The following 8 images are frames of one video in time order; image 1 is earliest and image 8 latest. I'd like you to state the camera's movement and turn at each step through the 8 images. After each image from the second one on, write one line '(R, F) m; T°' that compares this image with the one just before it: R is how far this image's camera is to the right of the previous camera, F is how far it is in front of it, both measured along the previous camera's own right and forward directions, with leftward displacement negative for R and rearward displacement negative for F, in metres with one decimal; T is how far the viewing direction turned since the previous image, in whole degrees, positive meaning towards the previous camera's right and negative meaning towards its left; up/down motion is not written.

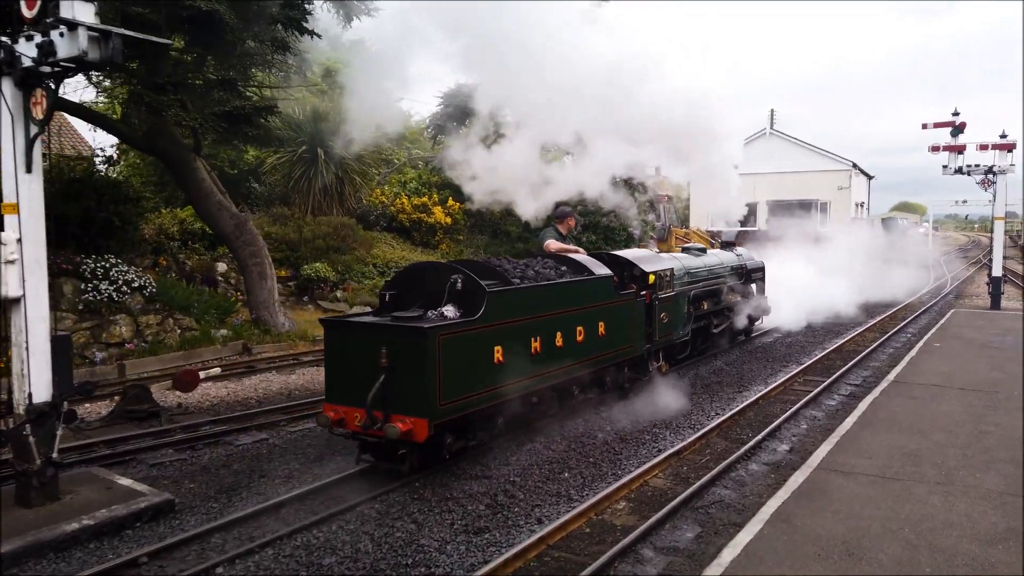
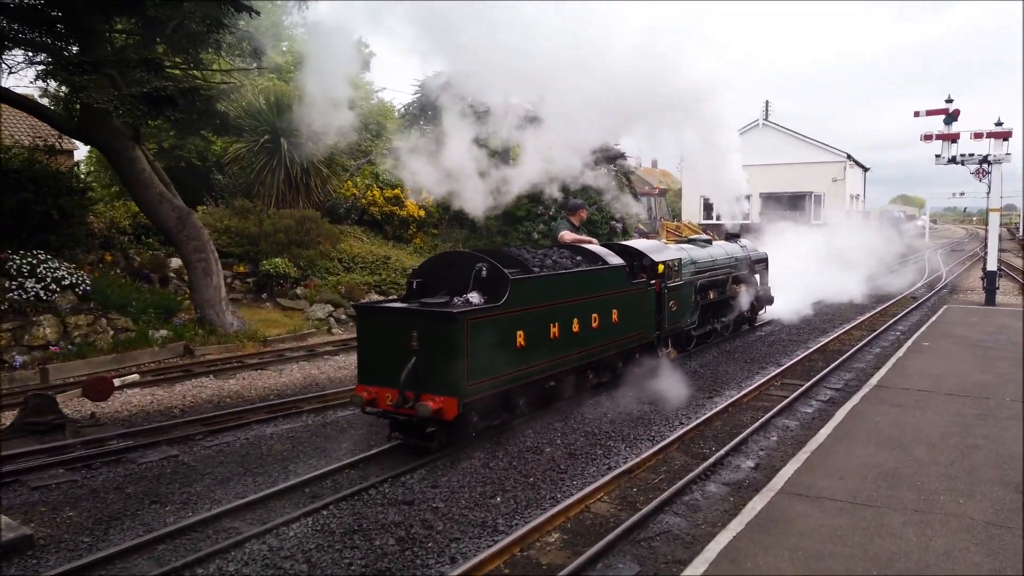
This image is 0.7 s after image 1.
(+0.4, +0.6) m; 0°
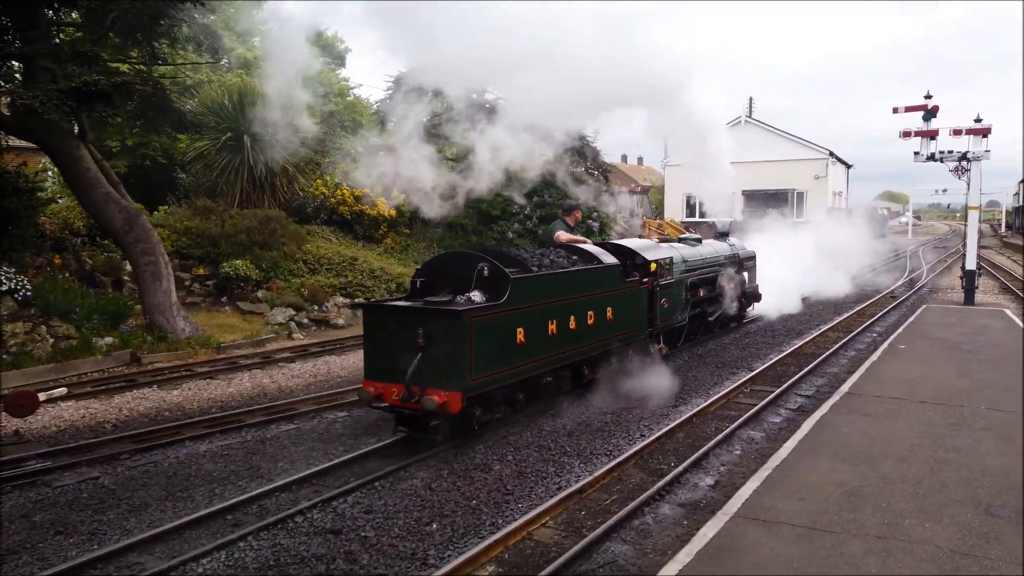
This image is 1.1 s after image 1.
(+0.3, +0.3) m; +1°
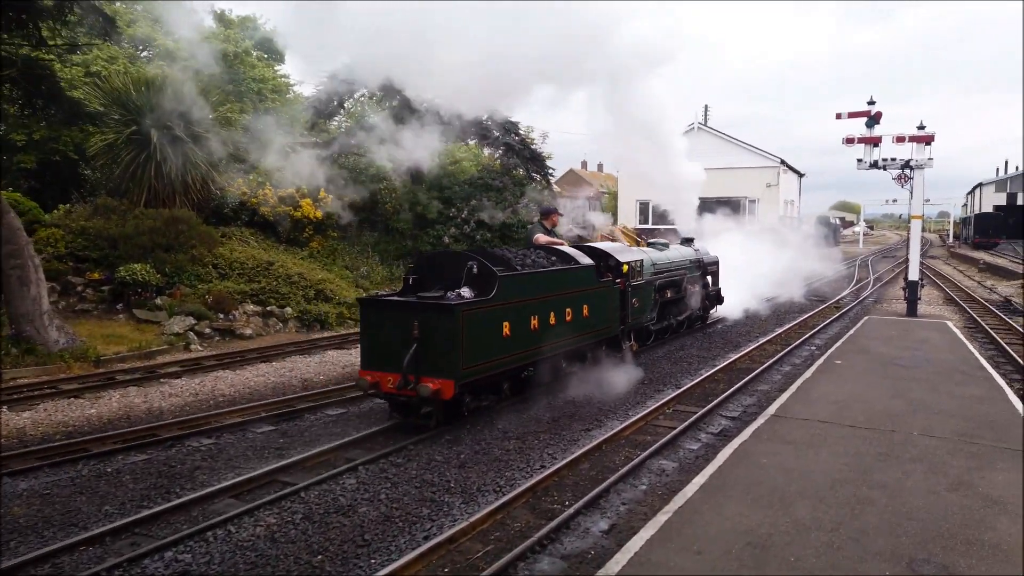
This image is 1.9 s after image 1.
(+0.6, +0.7) m; +3°
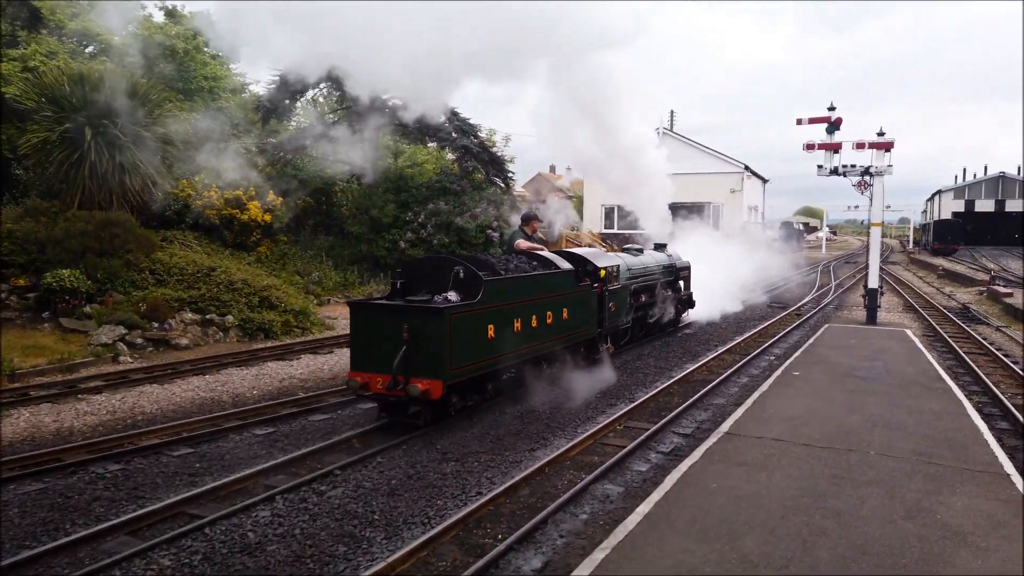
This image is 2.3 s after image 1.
(+0.2, +0.4) m; +2°
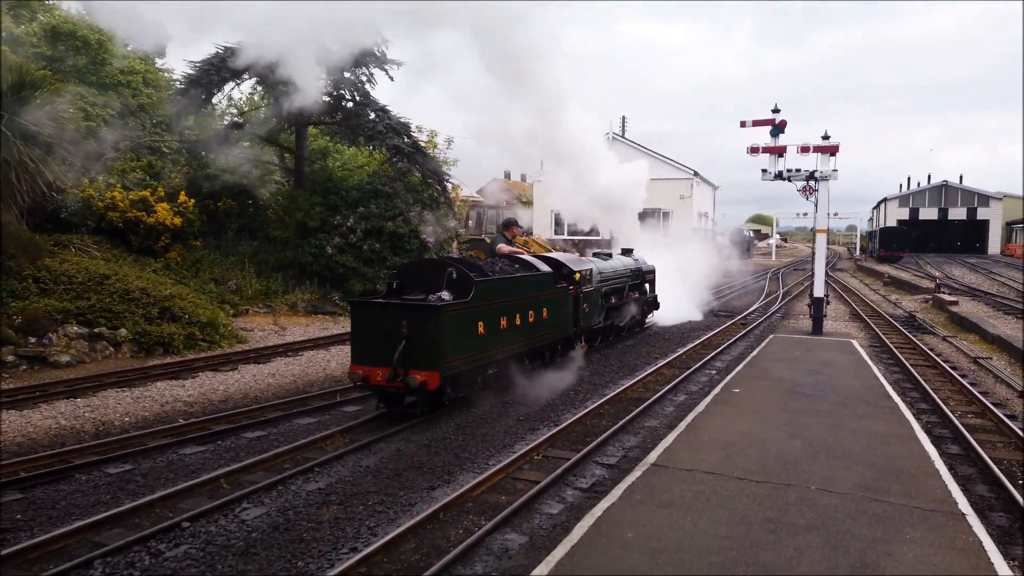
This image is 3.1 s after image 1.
(+0.4, +0.8) m; +3°
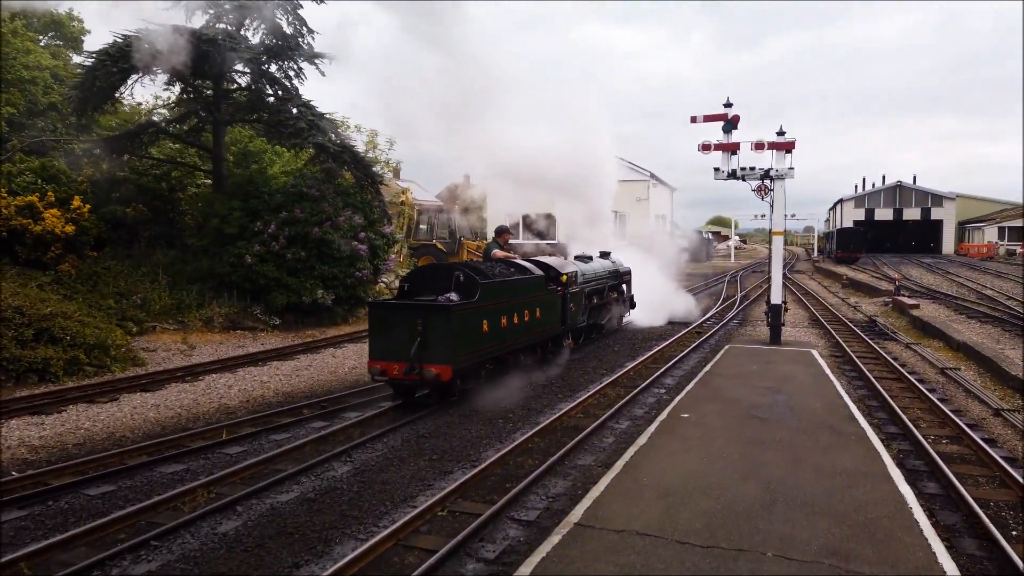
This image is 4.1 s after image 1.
(+0.4, +1.0) m; +3°
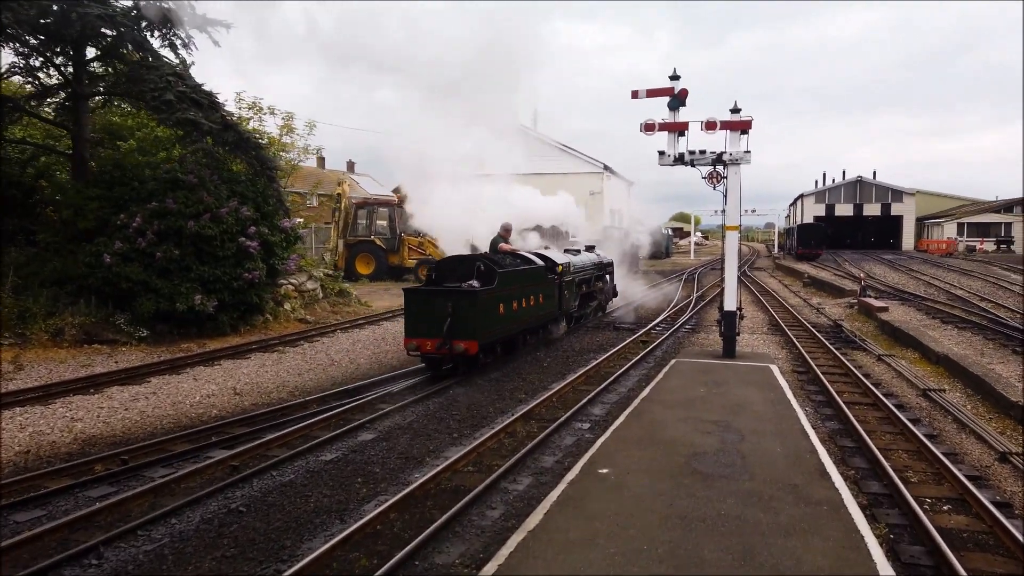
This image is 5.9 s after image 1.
(+0.7, +1.8) m; +3°
